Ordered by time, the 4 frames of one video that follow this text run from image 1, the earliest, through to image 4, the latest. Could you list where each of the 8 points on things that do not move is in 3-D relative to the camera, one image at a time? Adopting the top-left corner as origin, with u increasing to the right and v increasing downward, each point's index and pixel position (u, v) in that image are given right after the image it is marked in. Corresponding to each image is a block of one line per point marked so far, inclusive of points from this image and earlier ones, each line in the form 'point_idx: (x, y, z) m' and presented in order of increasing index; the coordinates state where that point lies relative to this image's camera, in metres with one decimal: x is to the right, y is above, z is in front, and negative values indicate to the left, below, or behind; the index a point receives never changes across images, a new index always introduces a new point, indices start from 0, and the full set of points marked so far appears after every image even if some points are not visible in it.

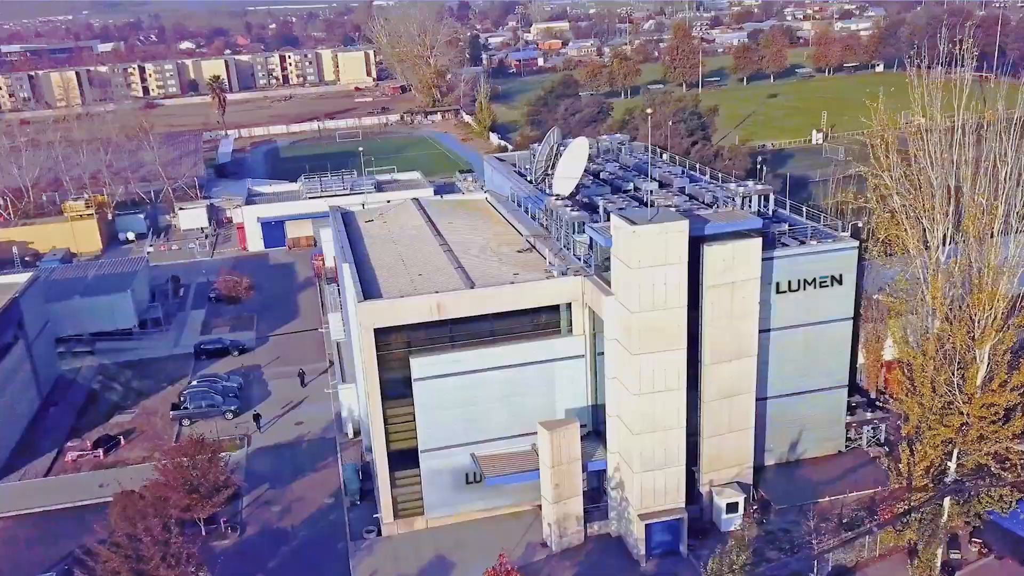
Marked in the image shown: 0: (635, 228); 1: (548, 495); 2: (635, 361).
0: (+2.6, +1.3, +17.1) m
1: (+0.9, -5.0, +19.6) m
2: (+2.8, -1.6, +18.1) m
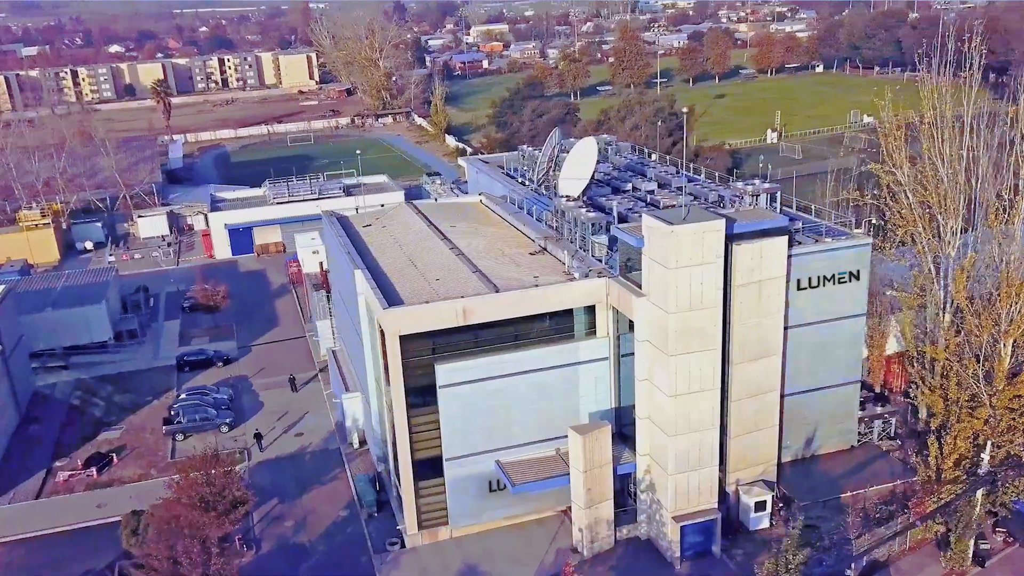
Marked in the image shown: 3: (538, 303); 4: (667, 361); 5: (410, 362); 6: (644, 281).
0: (+3.4, +1.3, +16.9) m
1: (+1.6, -5.1, +19.3) m
2: (+3.5, -1.6, +17.9) m
3: (+0.7, -0.4, +19.7) m
4: (+3.5, -1.6, +18.0) m
5: (-2.4, -1.8, +19.4) m
6: (+3.0, +0.1, +18.3) m
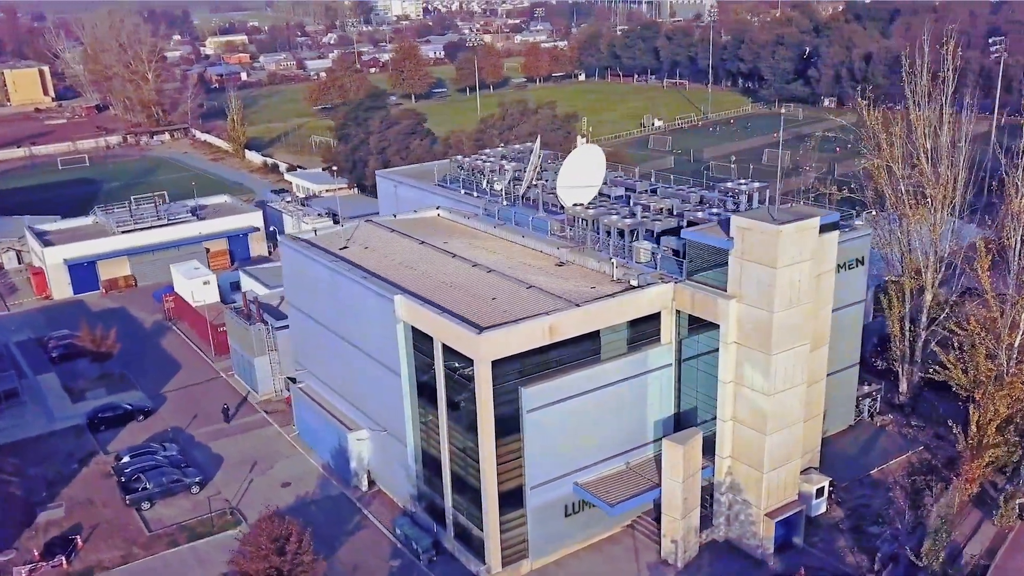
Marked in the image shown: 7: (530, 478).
0: (+5.6, +1.3, +17.0) m
1: (+3.8, -5.2, +18.9) m
2: (+5.8, -1.6, +18.0) m
3: (+2.4, -0.6, +19.0) m
4: (+5.7, -1.6, +18.2) m
5: (-0.3, -2.2, +18.0) m
6: (+5.0, +0.1, +18.3) m
7: (+0.4, -4.4, +18.9) m
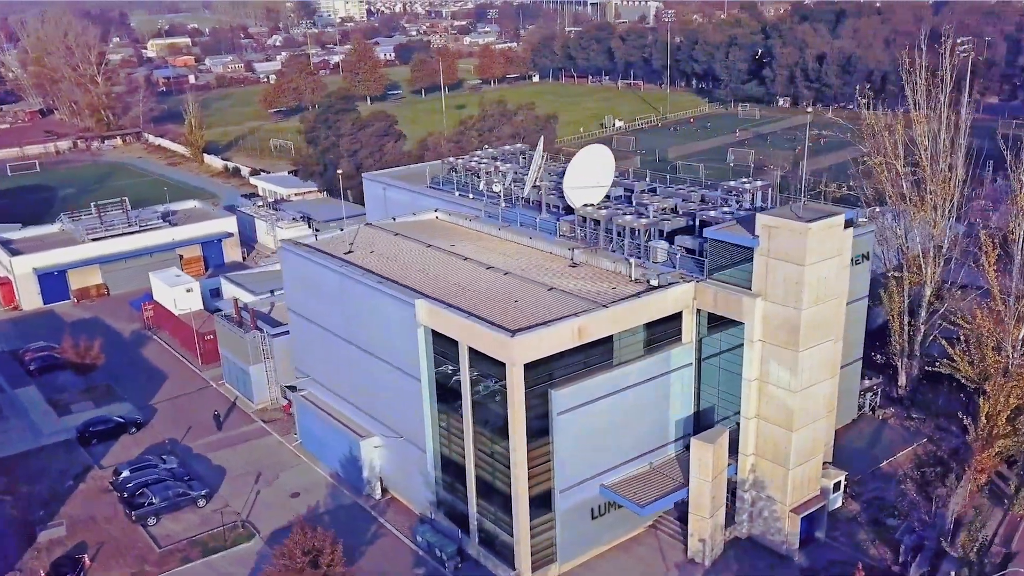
0: (+6.3, +1.3, +17.2) m
1: (+4.5, -5.2, +19.0) m
2: (+6.4, -1.6, +18.2) m
3: (+3.0, -0.6, +19.0) m
4: (+6.3, -1.6, +18.3) m
5: (+0.3, -2.3, +17.9) m
6: (+5.6, +0.1, +18.4) m
7: (+1.1, -4.5, +18.8) m
